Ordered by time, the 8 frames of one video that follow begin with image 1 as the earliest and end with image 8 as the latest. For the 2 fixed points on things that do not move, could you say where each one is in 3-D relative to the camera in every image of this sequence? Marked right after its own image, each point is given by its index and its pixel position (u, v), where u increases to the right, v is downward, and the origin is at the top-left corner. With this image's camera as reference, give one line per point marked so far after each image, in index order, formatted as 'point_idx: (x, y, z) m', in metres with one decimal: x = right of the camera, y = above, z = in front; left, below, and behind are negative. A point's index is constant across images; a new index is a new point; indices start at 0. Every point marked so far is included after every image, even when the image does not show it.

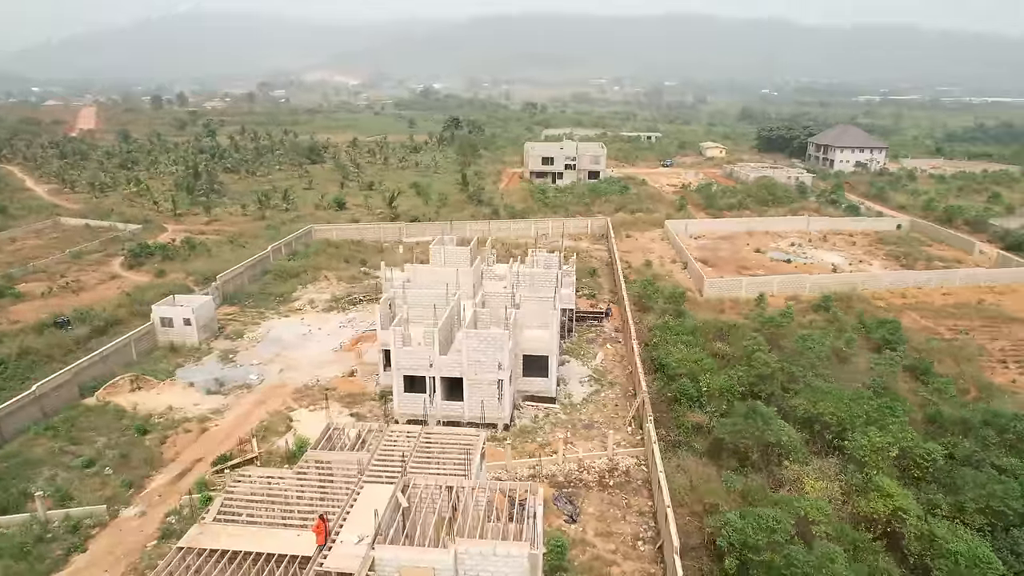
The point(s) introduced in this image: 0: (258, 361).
0: (-7.2, -2.1, +18.5) m
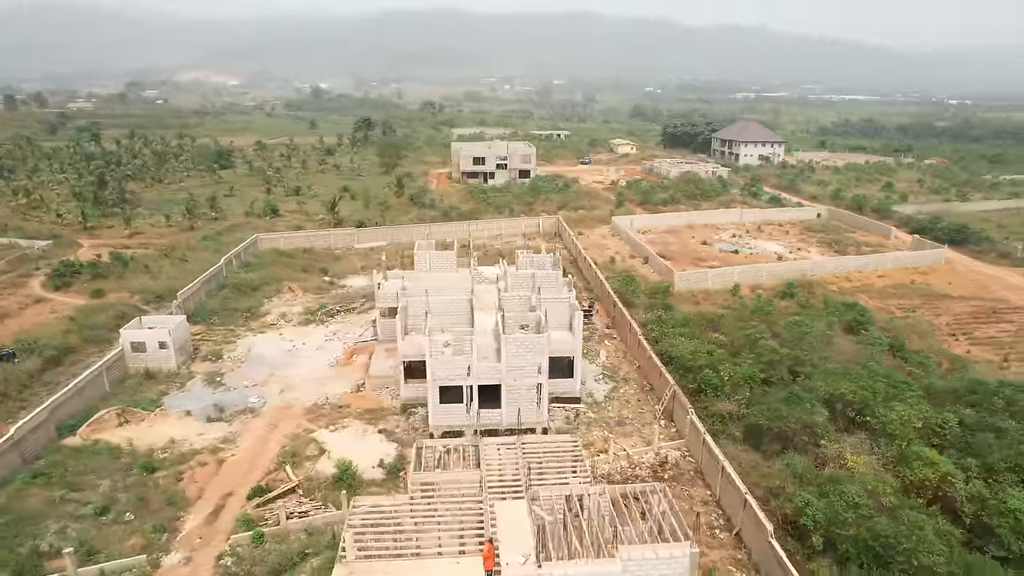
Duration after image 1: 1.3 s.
0: (-6.9, -2.5, +17.2) m
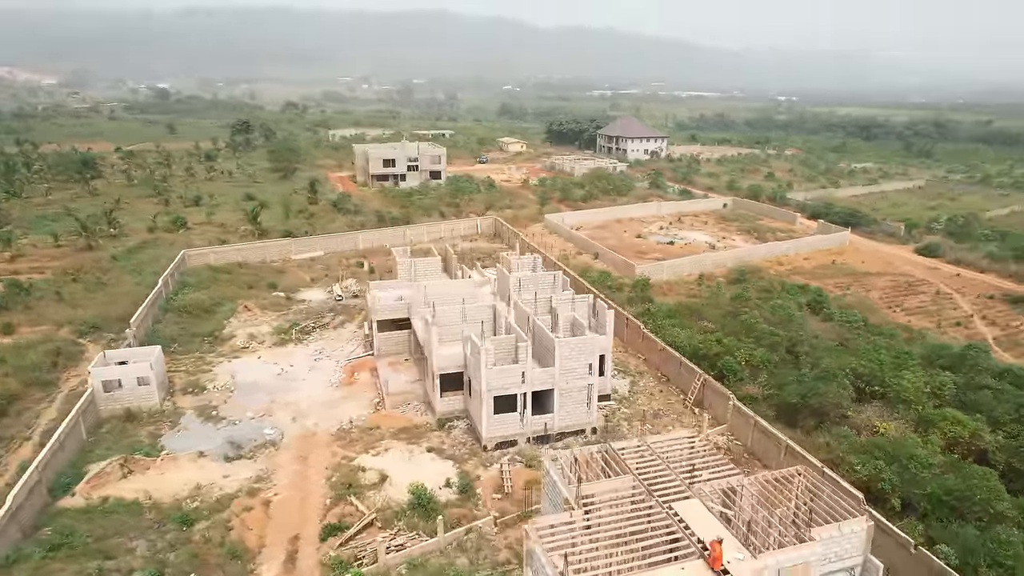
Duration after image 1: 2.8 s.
0: (-6.2, -3.0, +15.7) m
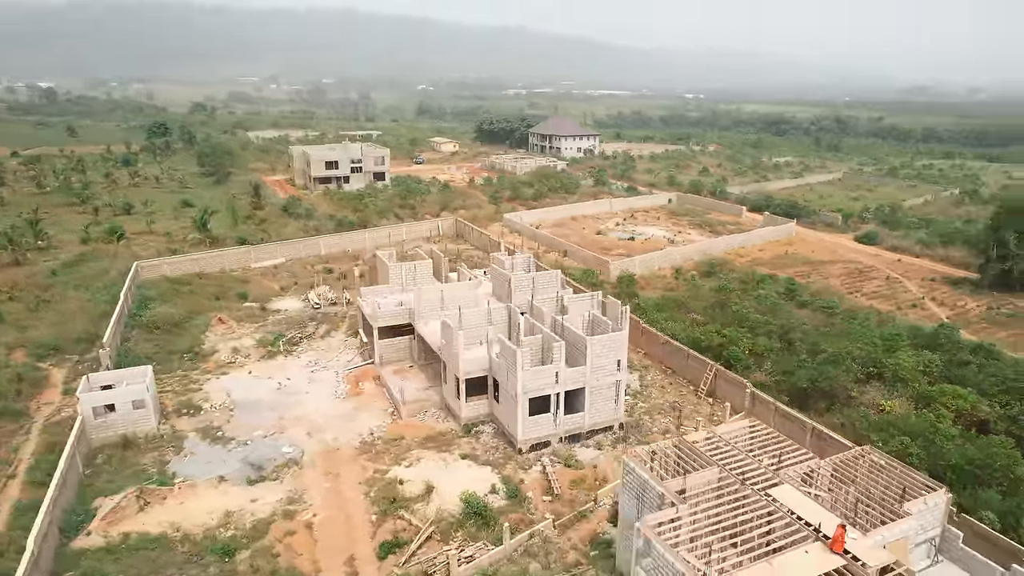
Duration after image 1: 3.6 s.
0: (-5.7, -3.3, +14.9) m
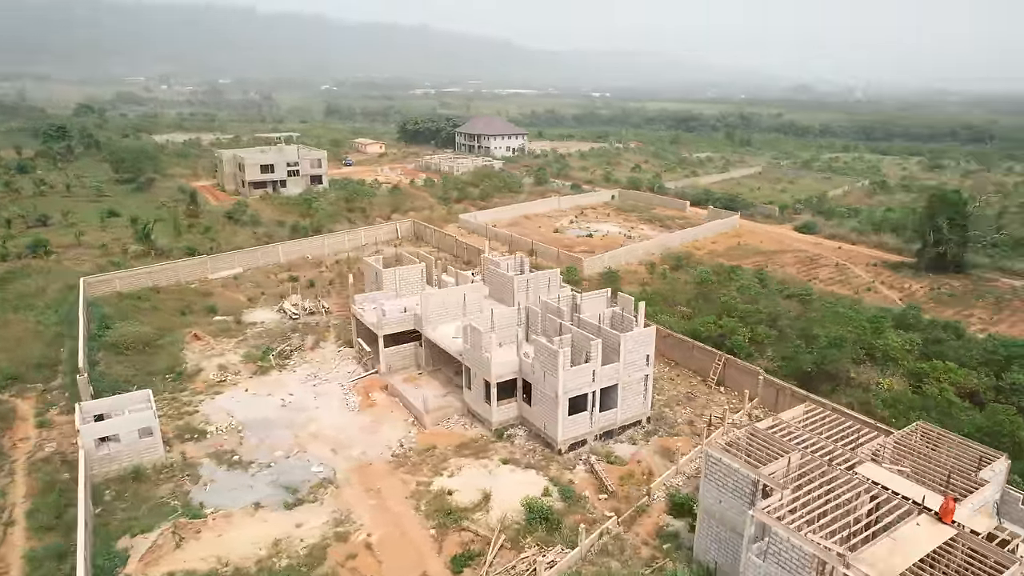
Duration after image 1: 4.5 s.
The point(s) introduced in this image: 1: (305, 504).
0: (-4.9, -3.5, +14.0) m
1: (-3.9, -4.1, +12.3) m
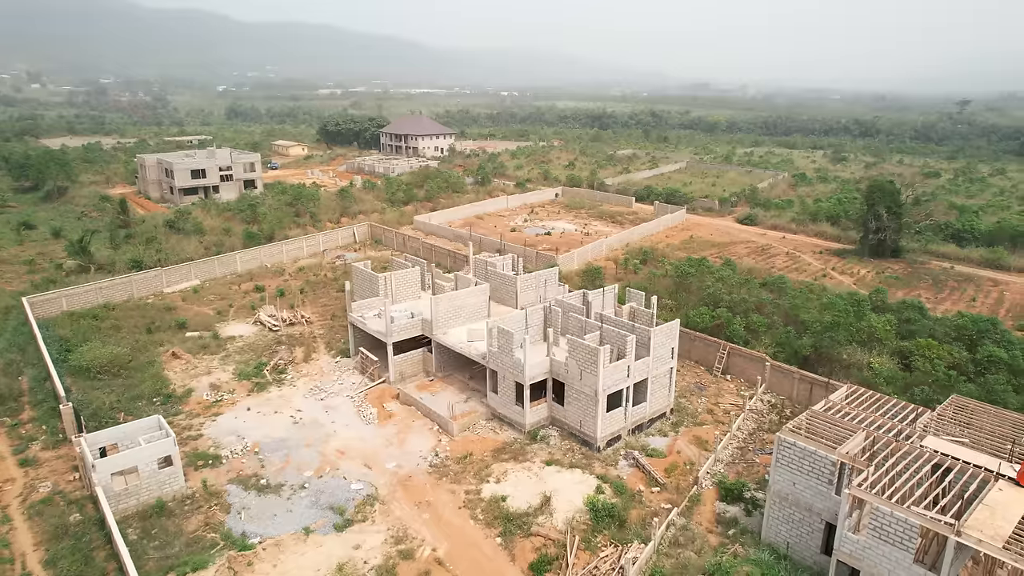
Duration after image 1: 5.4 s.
0: (-4.0, -3.7, +13.3) m
1: (-2.8, -4.3, +11.7) m
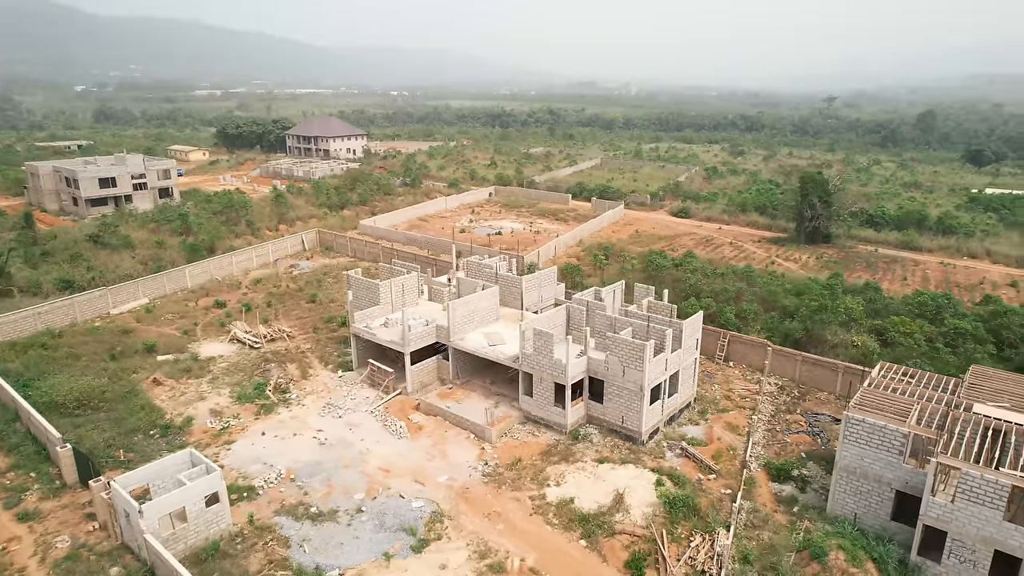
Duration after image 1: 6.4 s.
0: (-2.8, -4.0, +12.6) m
1: (-1.4, -4.4, +11.2) m
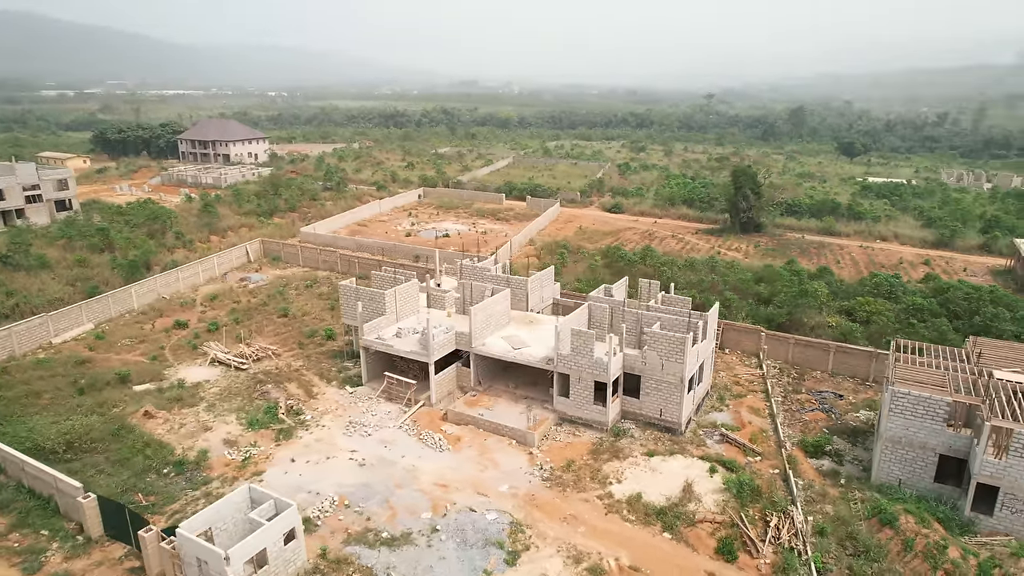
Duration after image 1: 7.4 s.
0: (-1.5, -4.1, +12.1) m
1: (+0.2, -4.5, +11.0) m
